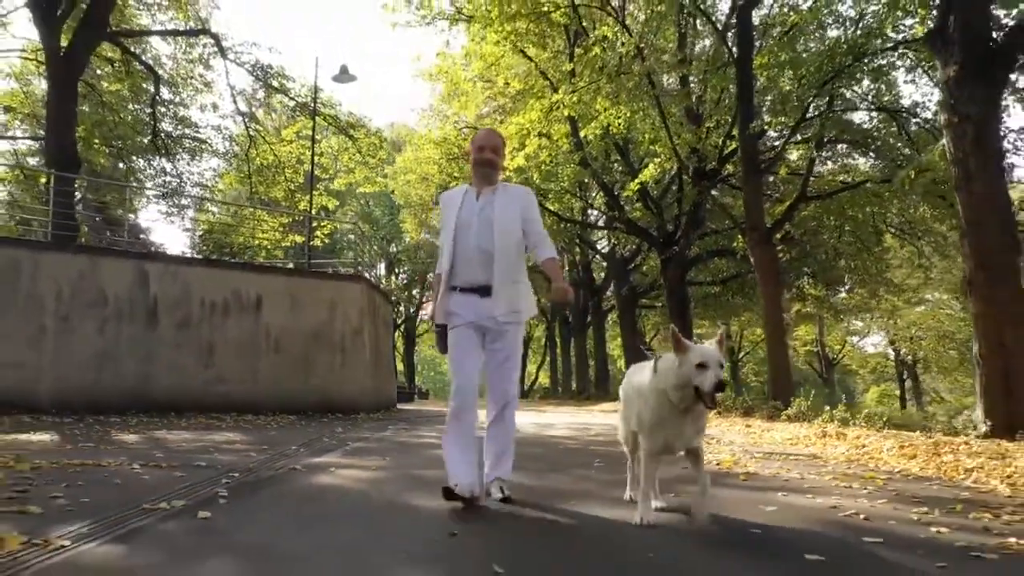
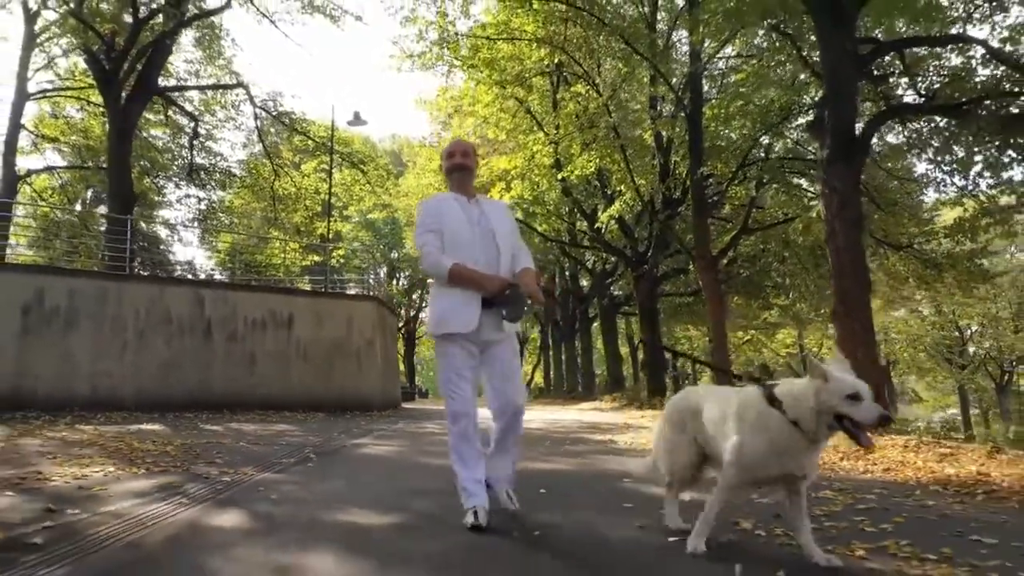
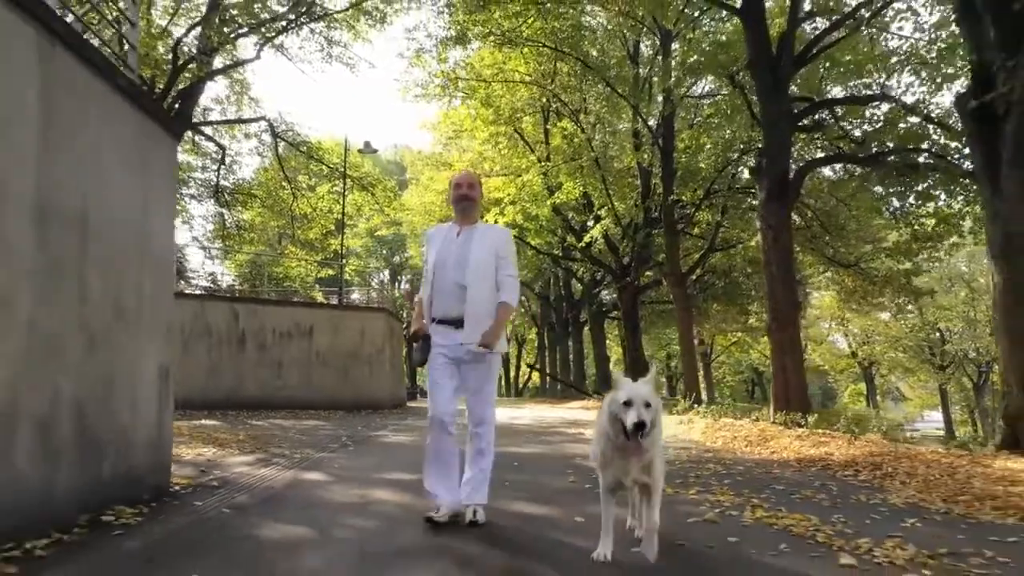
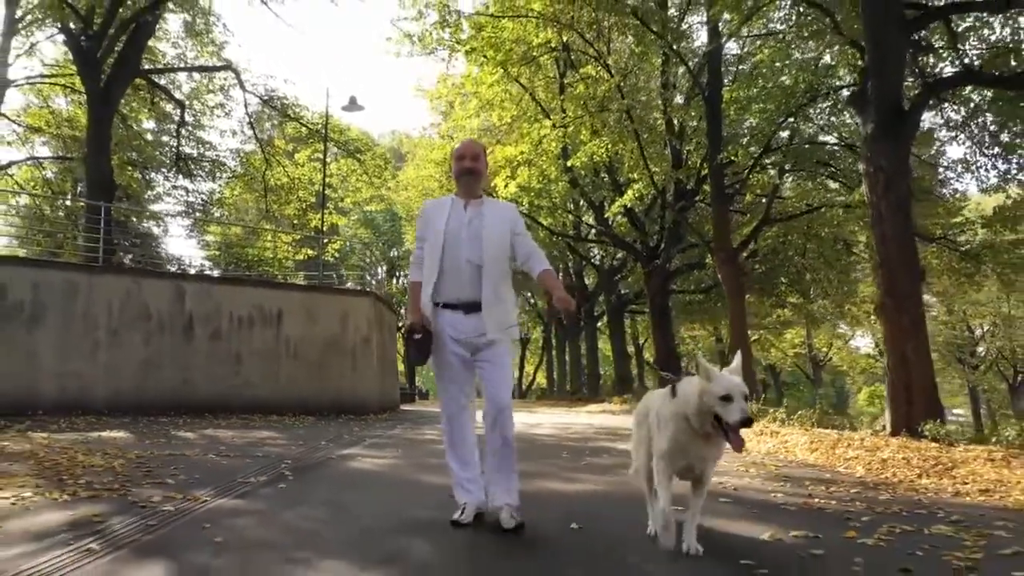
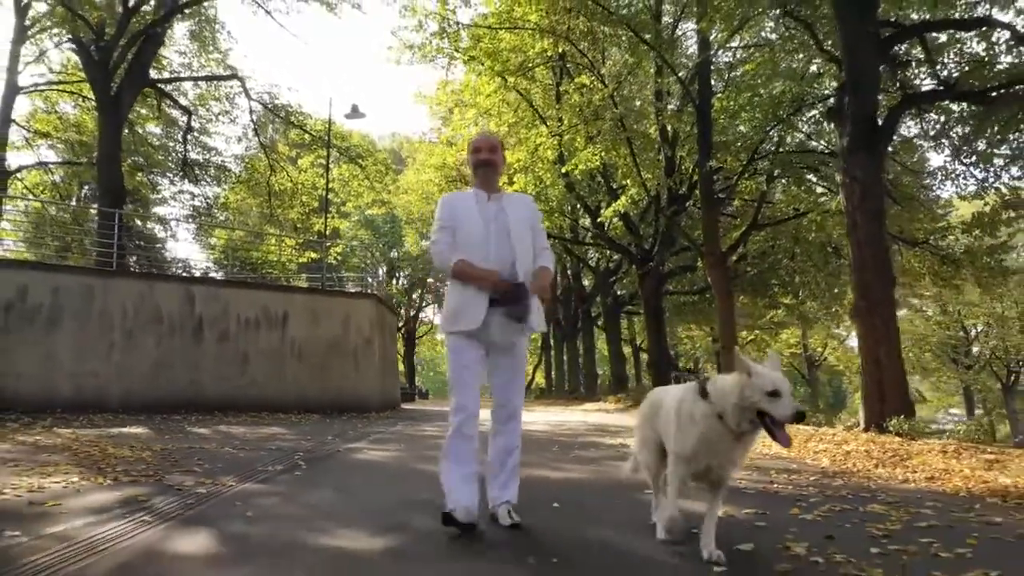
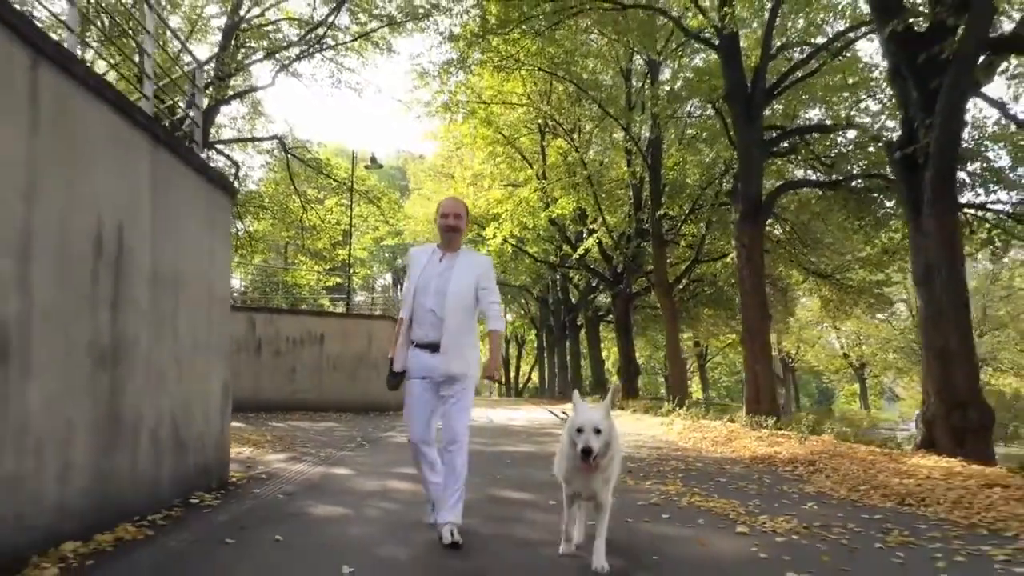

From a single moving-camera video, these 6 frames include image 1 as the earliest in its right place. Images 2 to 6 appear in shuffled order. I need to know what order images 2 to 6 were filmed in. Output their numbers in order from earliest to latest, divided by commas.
4, 5, 2, 3, 6
